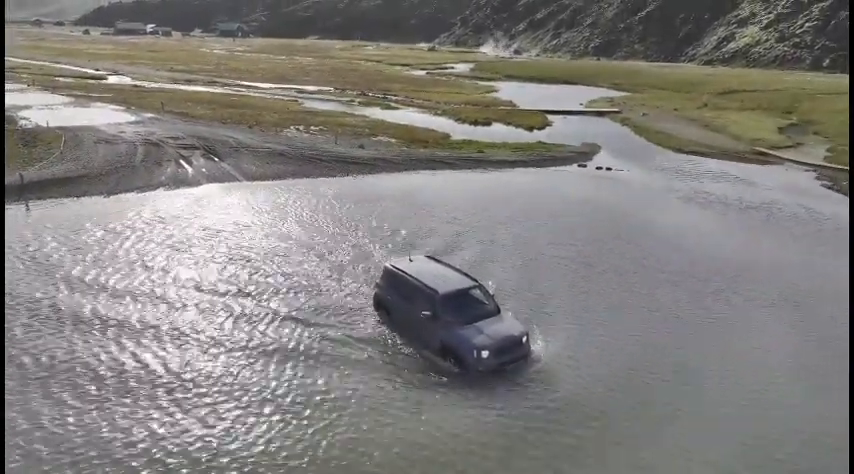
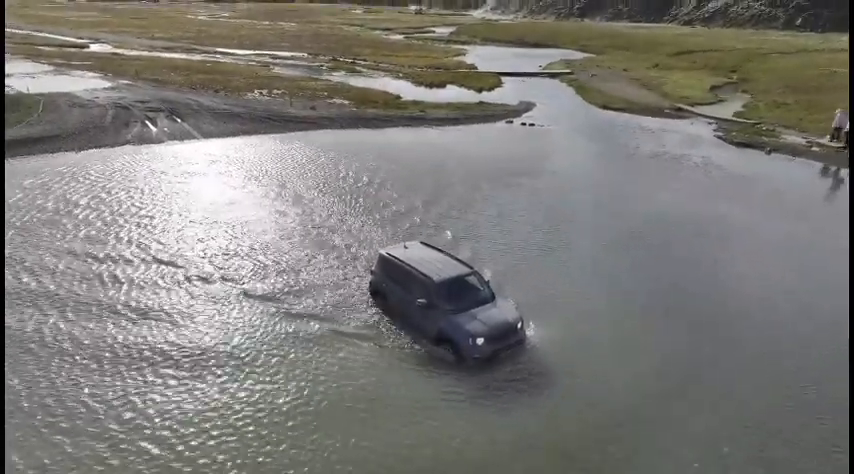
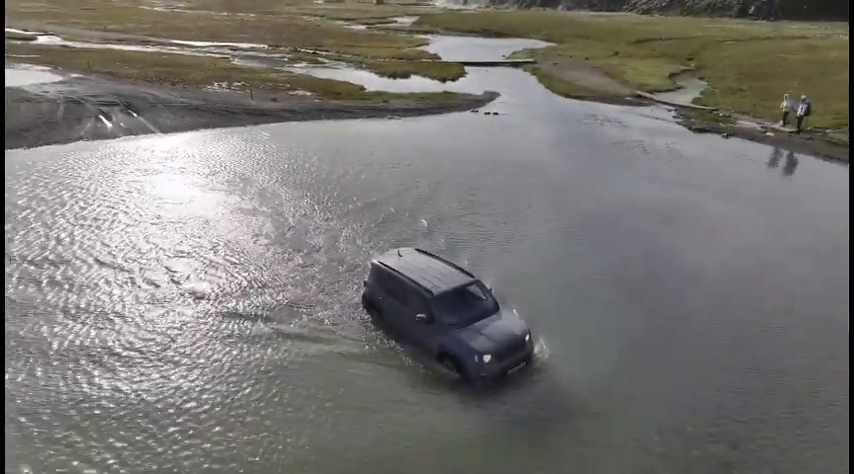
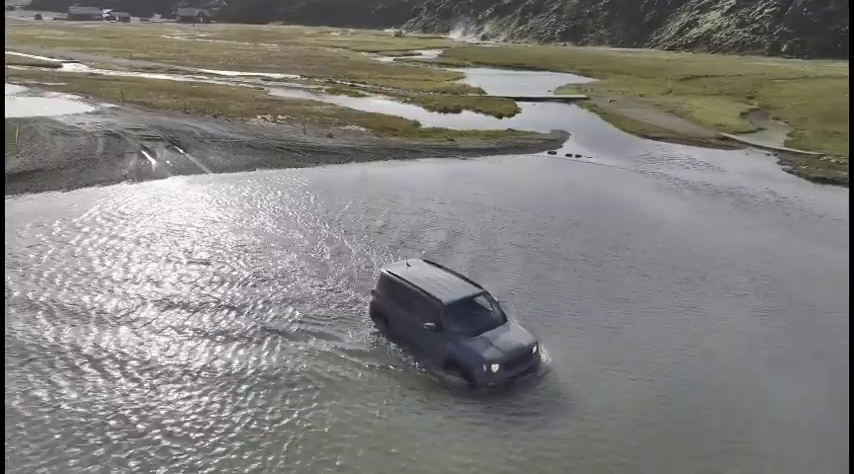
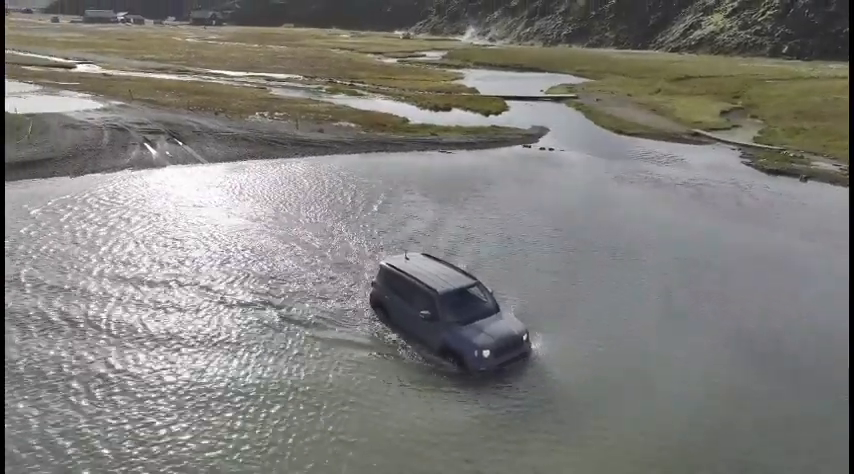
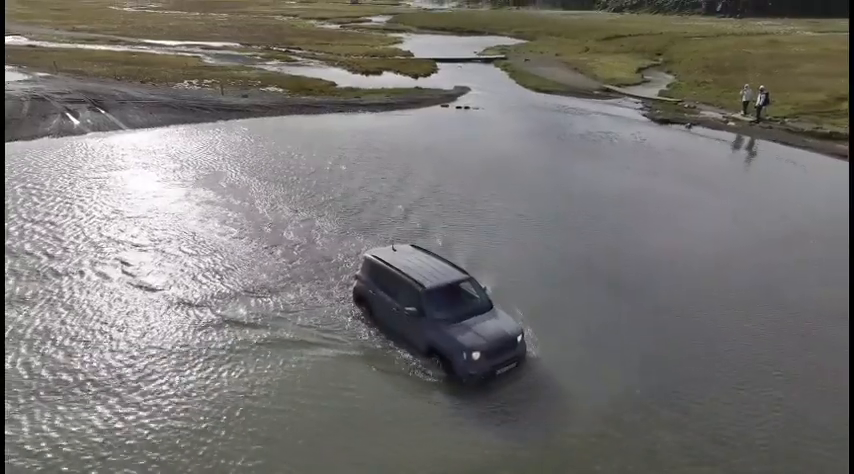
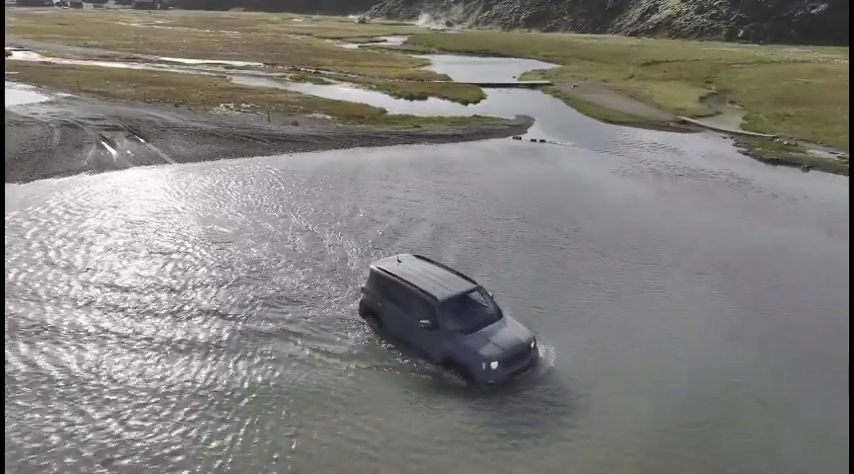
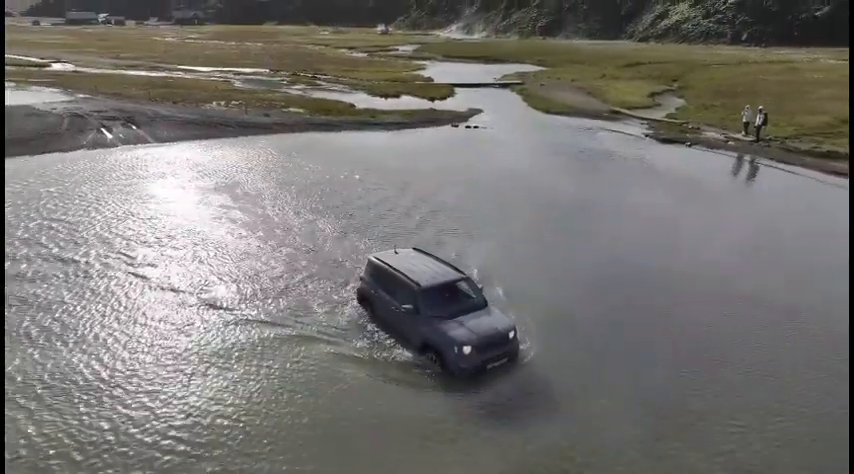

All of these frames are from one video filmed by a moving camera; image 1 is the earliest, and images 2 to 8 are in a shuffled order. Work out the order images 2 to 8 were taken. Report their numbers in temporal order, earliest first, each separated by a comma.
4, 7, 5, 2, 3, 6, 8
